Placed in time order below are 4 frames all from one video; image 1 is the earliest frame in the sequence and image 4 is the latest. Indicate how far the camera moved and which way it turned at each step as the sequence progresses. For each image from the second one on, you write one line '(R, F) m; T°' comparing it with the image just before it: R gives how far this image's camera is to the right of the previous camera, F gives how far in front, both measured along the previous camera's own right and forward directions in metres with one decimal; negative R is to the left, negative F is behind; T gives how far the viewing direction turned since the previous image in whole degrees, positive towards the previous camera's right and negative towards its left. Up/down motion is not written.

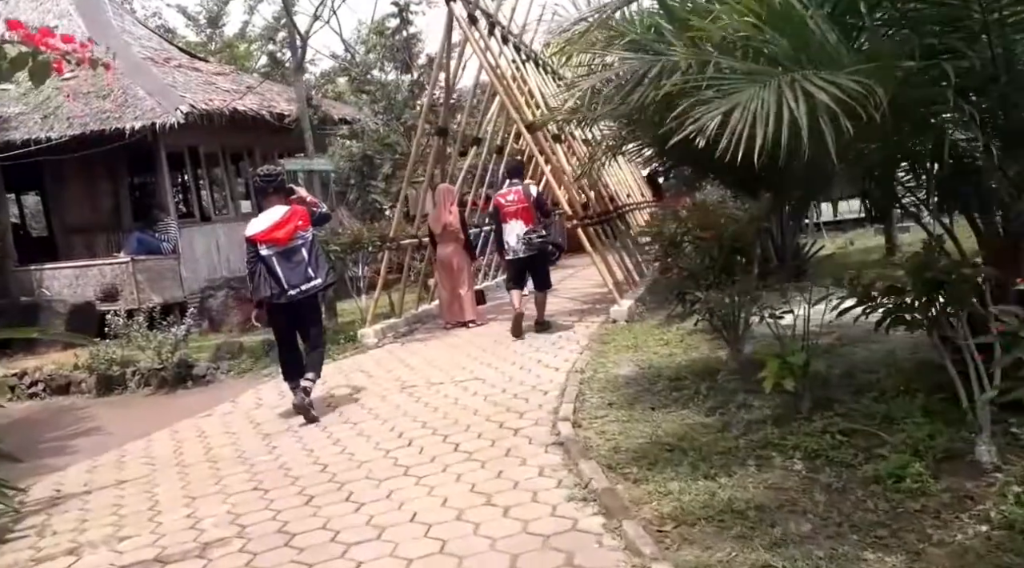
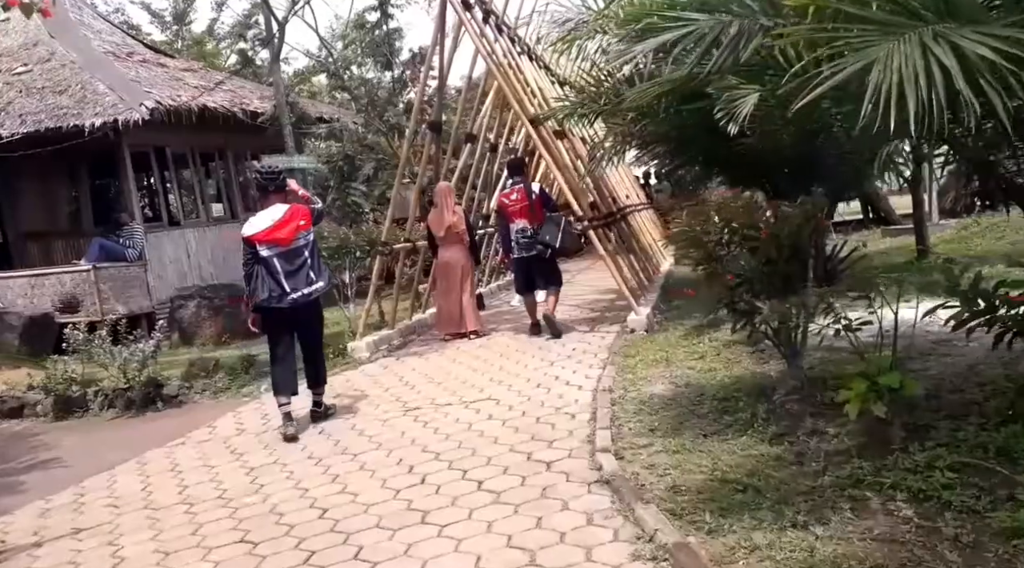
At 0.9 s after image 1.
(-0.3, +0.7) m; +2°
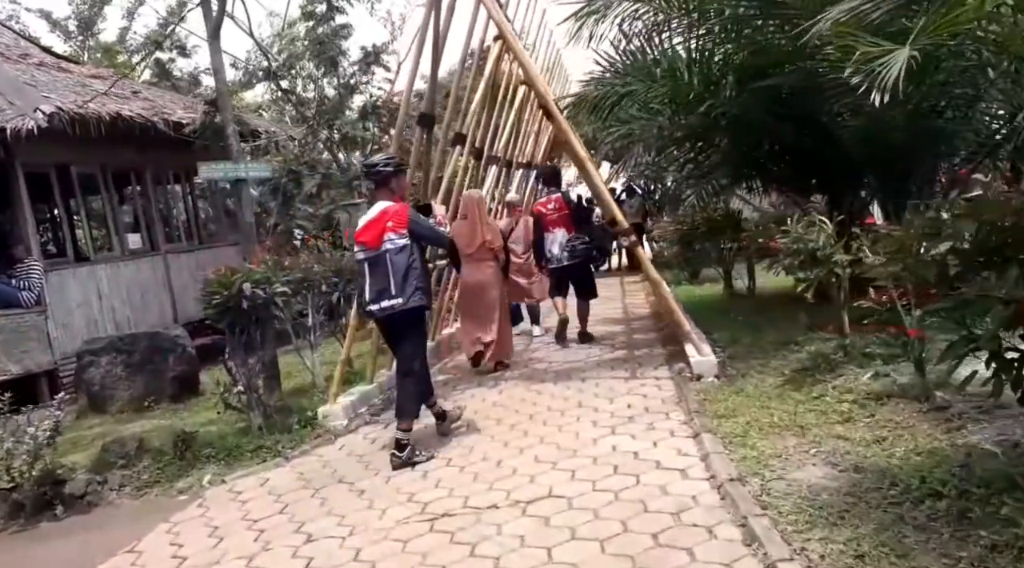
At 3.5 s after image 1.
(-0.6, +1.7) m; +5°
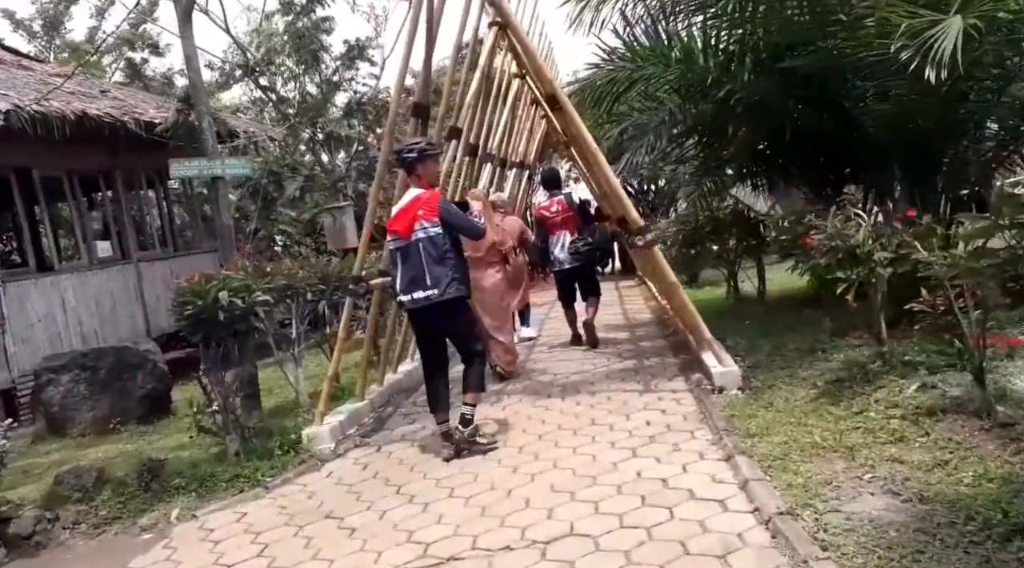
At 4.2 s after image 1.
(-0.1, +0.5) m; +1°
